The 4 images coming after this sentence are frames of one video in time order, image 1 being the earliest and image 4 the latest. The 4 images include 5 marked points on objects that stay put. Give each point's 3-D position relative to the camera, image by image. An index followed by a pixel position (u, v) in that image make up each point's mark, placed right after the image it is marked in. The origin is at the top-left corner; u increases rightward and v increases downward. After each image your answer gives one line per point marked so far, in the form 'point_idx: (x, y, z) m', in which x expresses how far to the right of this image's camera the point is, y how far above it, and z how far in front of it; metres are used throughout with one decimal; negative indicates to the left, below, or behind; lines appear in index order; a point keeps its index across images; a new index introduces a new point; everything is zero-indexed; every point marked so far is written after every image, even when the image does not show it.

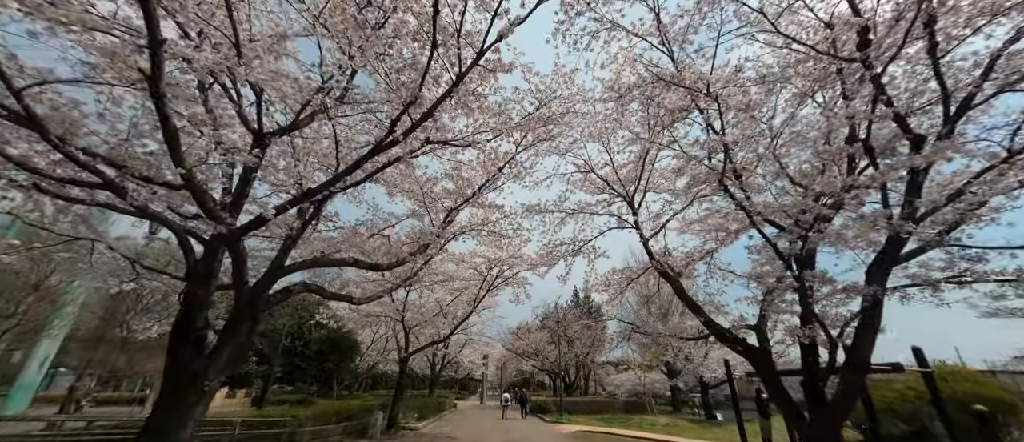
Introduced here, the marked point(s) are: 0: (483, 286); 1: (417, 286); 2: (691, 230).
0: (-1.1, -2.3, +11.9) m
1: (-3.4, -2.3, +11.7) m
2: (+5.1, -0.2, +9.4) m
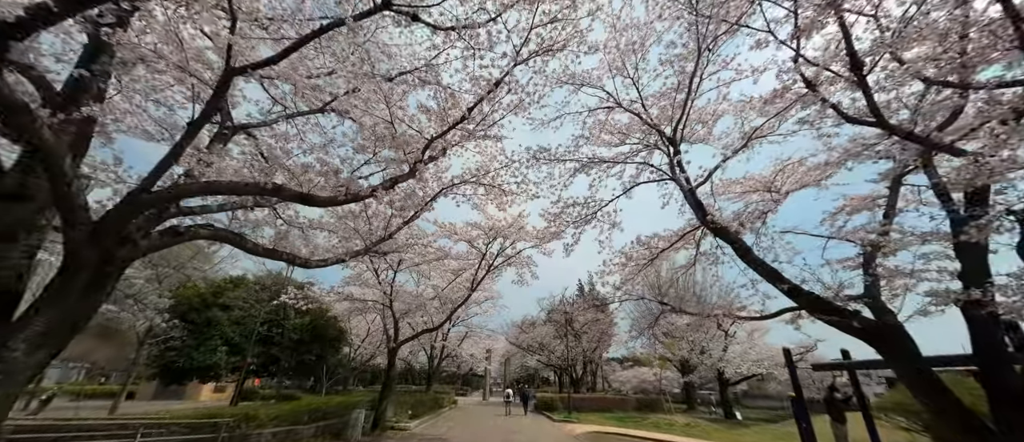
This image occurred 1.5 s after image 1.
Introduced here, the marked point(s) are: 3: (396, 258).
0: (-1.0, -1.4, +10.4) m
1: (-3.2, -1.3, +10.2) m
2: (+5.2, +0.7, +7.7) m
3: (-3.5, -1.1, +9.8) m
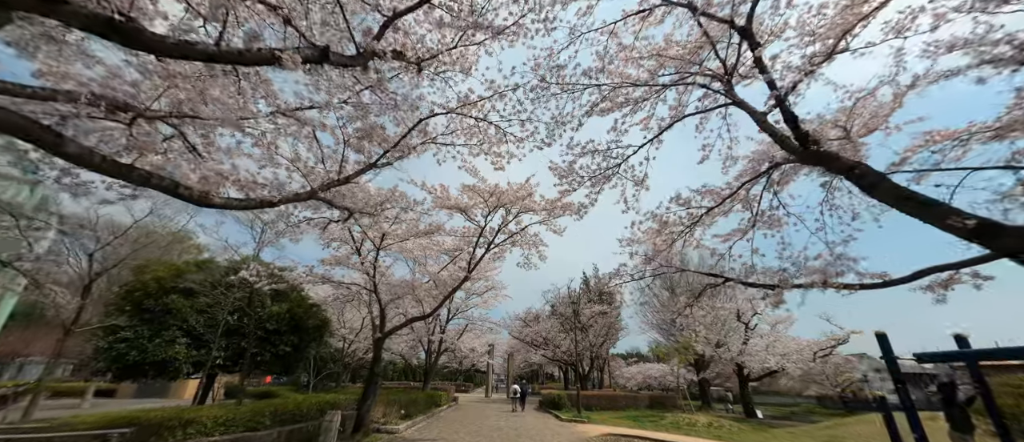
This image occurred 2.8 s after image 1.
0: (-0.9, -0.6, +8.9) m
1: (-3.2, -0.6, +8.8) m
2: (+5.3, +1.5, +6.2) m
3: (-3.4, -0.3, +8.3) m
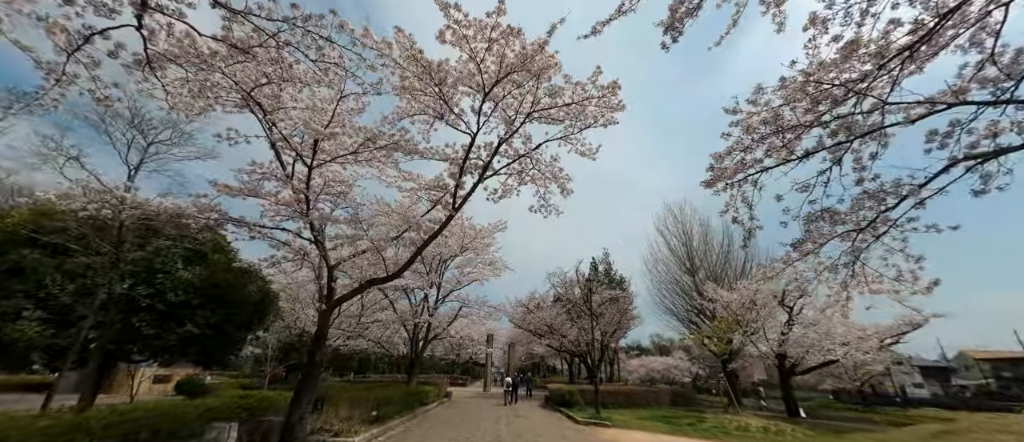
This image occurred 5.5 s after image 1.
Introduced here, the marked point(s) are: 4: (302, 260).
0: (-0.7, +1.0, +5.9) m
1: (-3.0, +1.0, +5.8) m
2: (+5.4, +3.0, +3.2) m
3: (-3.3, +1.2, +5.3) m
4: (-5.0, -0.9, +8.0) m
